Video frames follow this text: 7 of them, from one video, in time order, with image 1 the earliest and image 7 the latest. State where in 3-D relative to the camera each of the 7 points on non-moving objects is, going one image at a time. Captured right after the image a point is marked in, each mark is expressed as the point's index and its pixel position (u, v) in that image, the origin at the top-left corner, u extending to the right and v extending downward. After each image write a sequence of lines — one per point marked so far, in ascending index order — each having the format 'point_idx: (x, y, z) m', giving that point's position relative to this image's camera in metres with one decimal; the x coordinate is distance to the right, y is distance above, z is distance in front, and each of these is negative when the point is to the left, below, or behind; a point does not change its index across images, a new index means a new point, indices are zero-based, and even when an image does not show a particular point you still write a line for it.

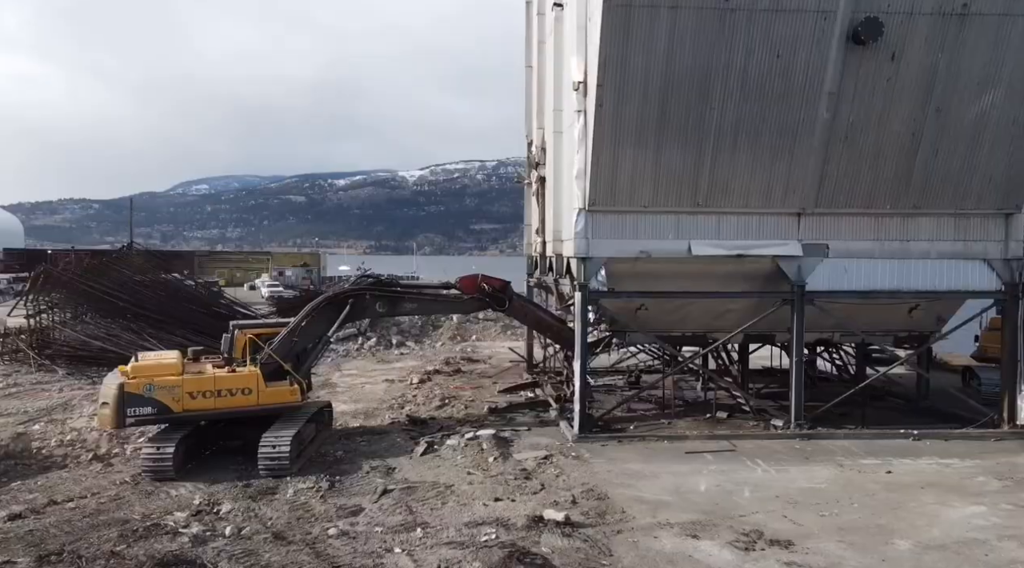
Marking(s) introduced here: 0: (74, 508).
0: (-5.4, -2.8, +10.3) m
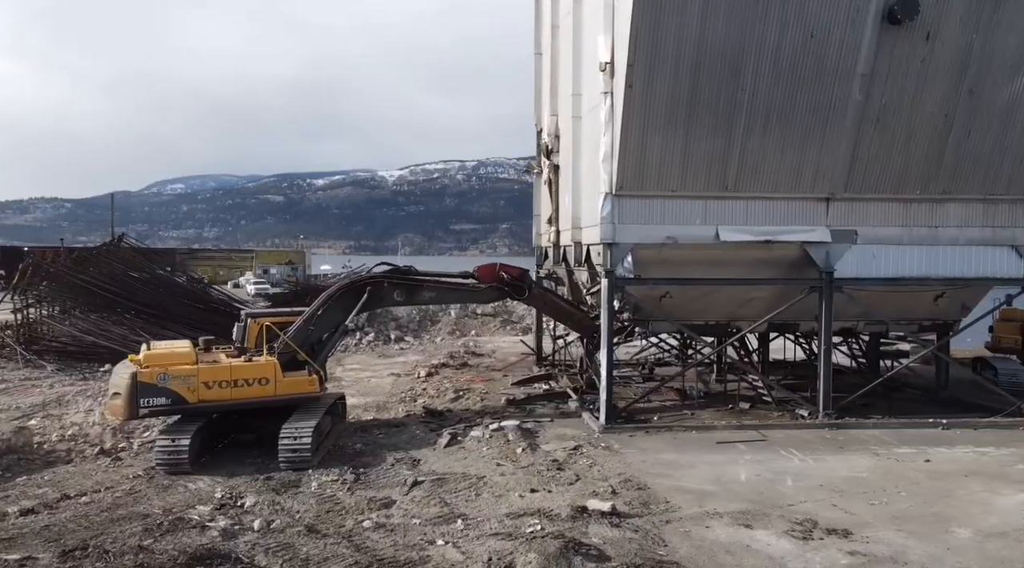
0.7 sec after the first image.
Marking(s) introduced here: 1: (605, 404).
0: (-5.0, -2.6, +9.8) m
1: (+1.4, -1.8, +12.7) m
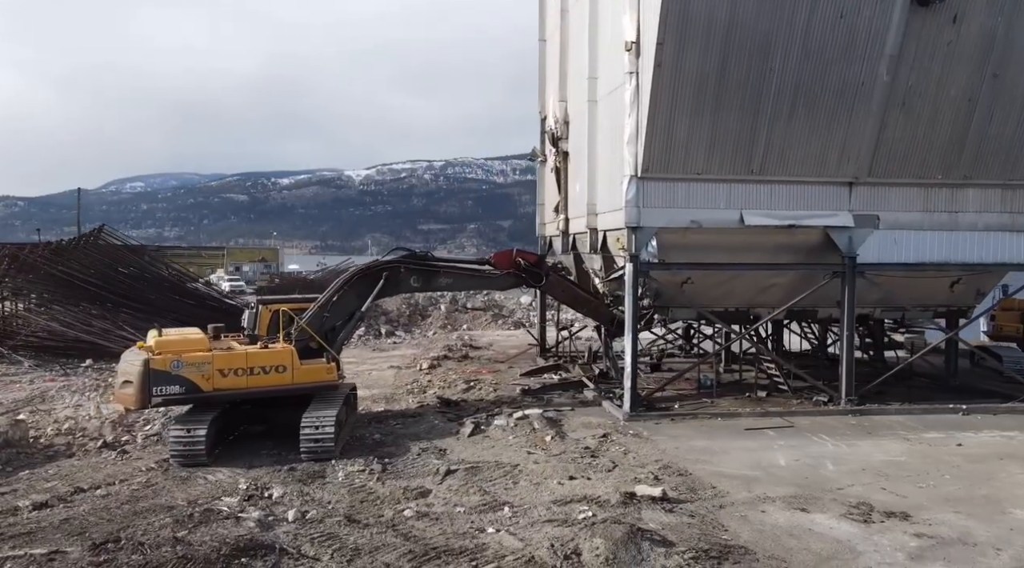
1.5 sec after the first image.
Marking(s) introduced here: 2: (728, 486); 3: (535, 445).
0: (-4.5, -2.3, +9.2) m
1: (+1.8, -1.6, +12.4) m
2: (+2.4, -2.3, +9.4) m
3: (+0.3, -2.1, +11.0) m
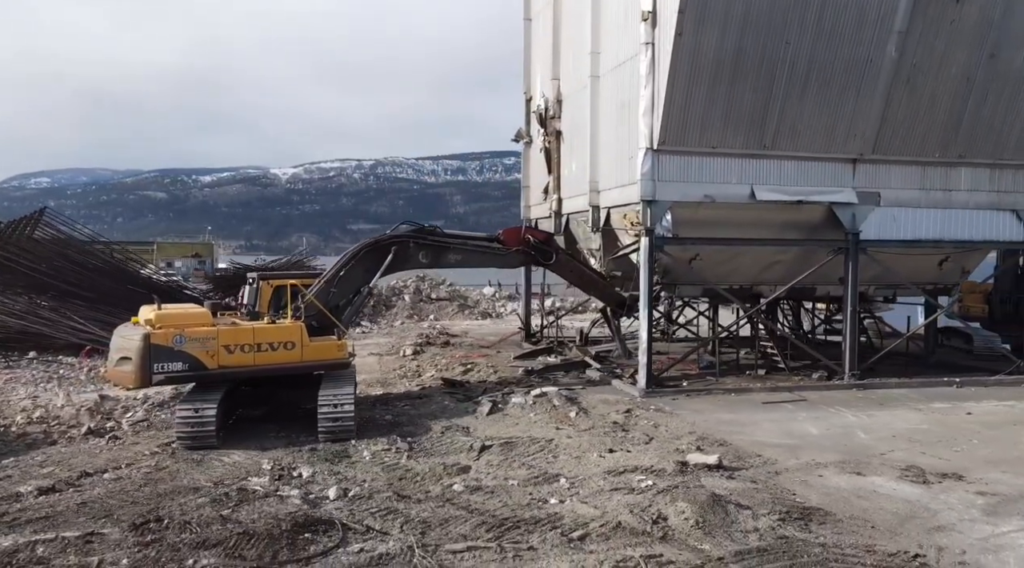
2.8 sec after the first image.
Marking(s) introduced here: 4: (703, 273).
0: (-4.0, -2.0, +8.4) m
1: (+1.9, -1.2, +12.2) m
2: (+2.9, -1.9, +9.2) m
3: (+0.6, -1.8, +10.7) m
4: (+3.0, +0.2, +13.4) m
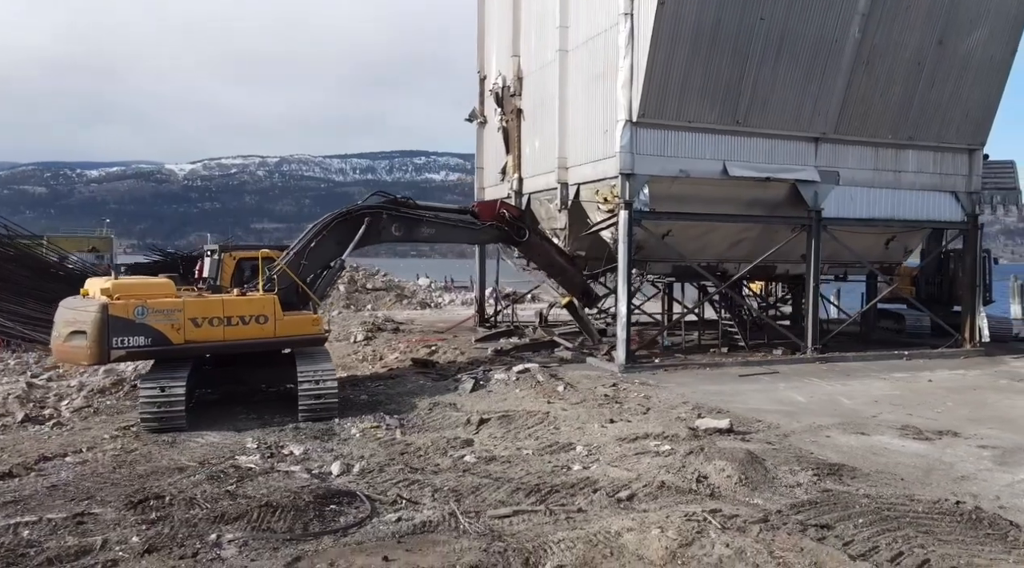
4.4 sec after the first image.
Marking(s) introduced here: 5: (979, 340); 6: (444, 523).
0: (-3.8, -1.6, +7.6) m
1: (+1.6, -0.9, +12.1) m
2: (+2.9, -1.5, +9.2) m
3: (+0.5, -1.4, +10.4) m
4: (+2.6, +0.5, +13.3) m
5: (+8.1, -1.0, +14.5) m
6: (-0.5, -1.7, +5.8) m
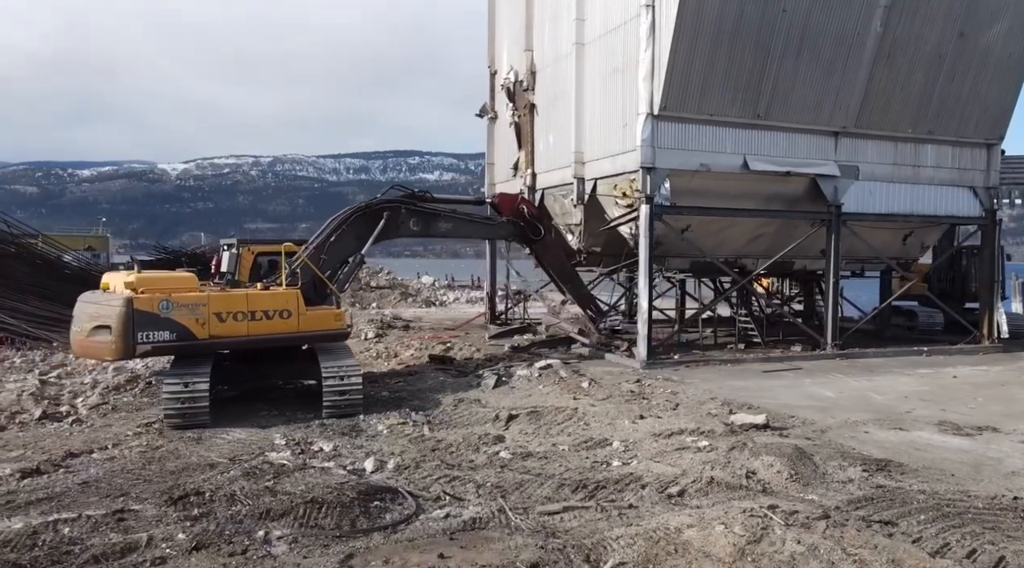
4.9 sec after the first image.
0: (-3.5, -1.5, +7.4) m
1: (+1.9, -0.8, +11.9) m
2: (+3.2, -1.4, +9.0) m
3: (+0.8, -1.3, +10.2) m
4: (+2.8, +0.6, +13.2) m
5: (+8.4, -0.9, +14.4) m
6: (-0.1, -1.6, +5.7) m
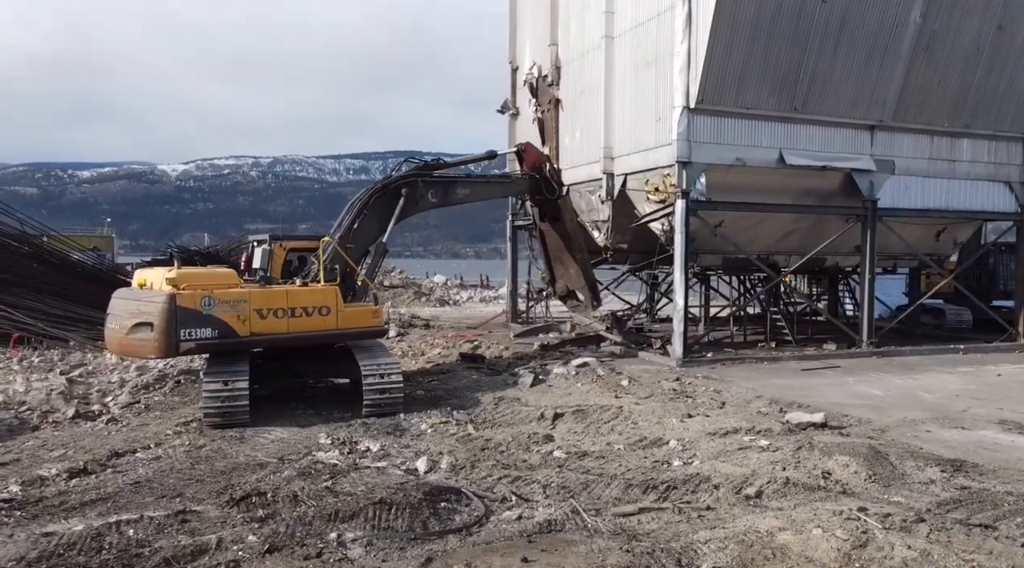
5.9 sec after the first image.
0: (-3.0, -1.5, +7.1) m
1: (+2.3, -0.7, +11.7) m
2: (+3.7, -1.4, +8.8) m
3: (+1.2, -1.3, +10.0) m
4: (+3.3, +0.7, +13.0) m
5: (+8.8, -0.8, +14.2) m
6: (+0.4, -1.5, +5.4) m
